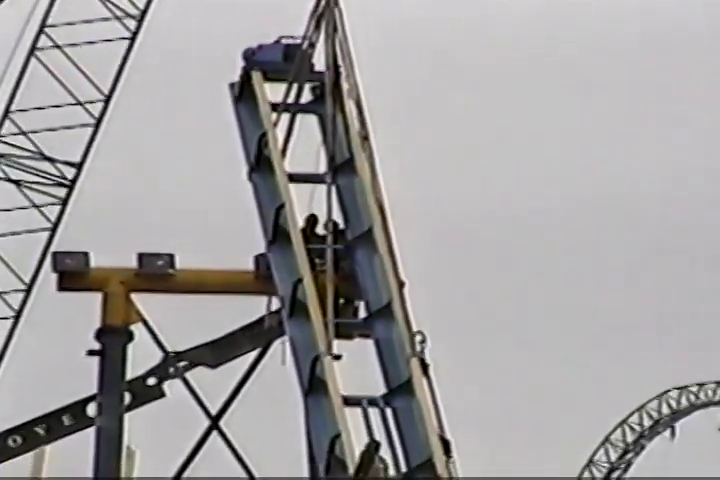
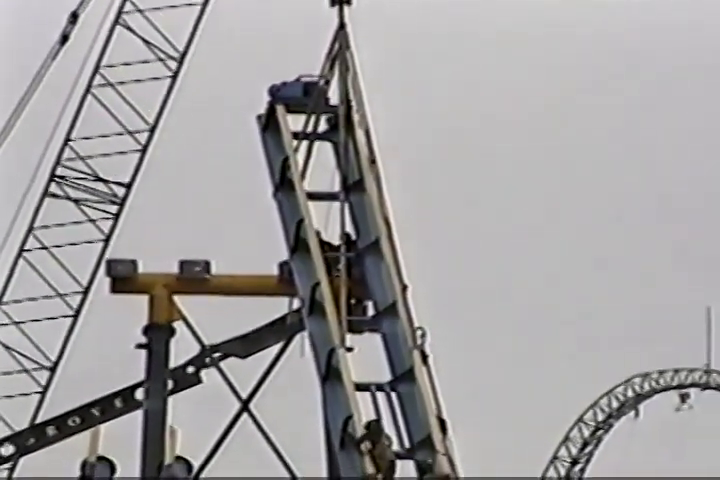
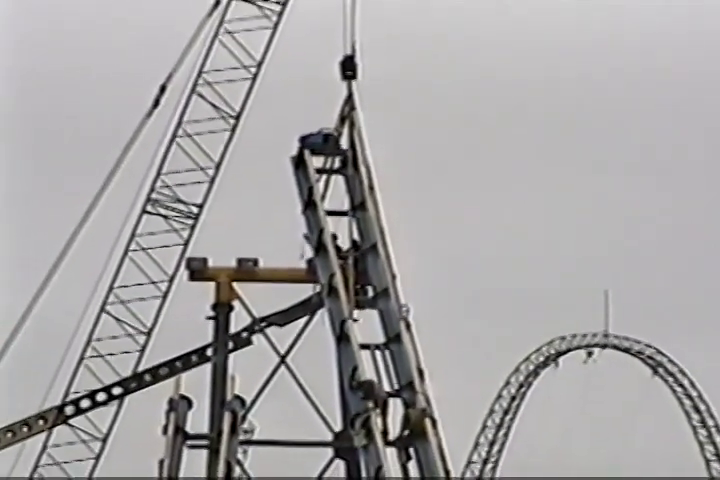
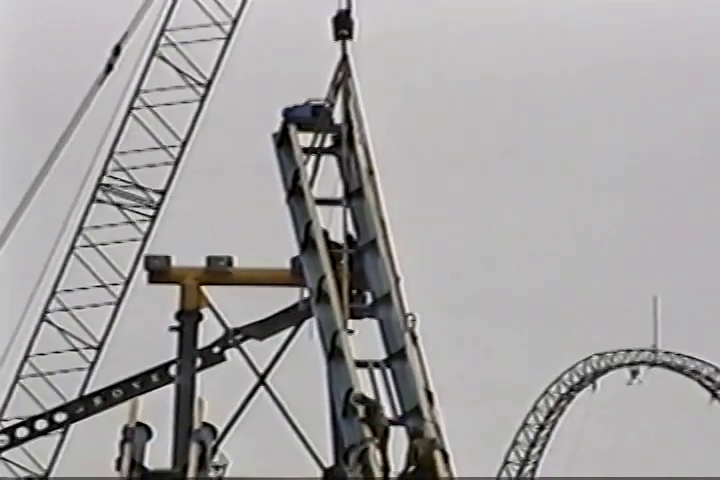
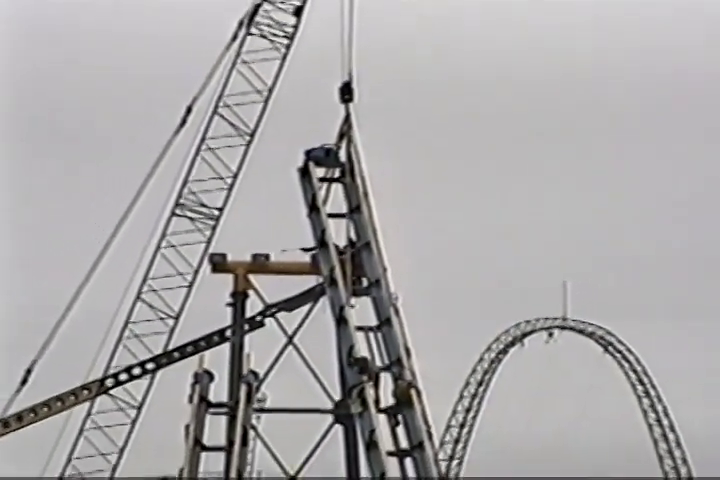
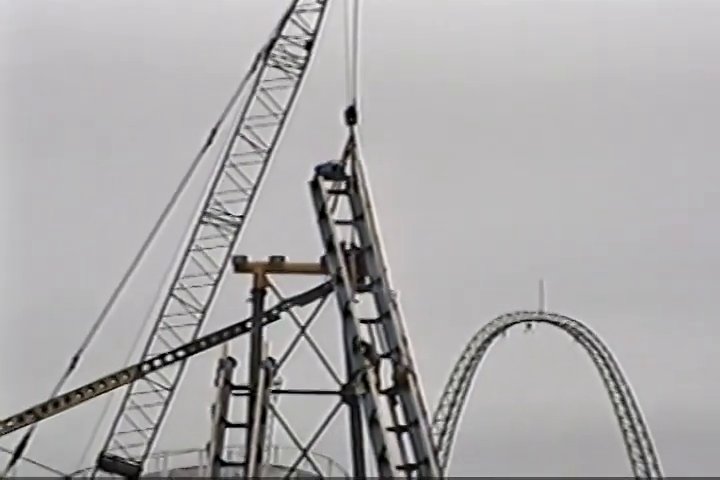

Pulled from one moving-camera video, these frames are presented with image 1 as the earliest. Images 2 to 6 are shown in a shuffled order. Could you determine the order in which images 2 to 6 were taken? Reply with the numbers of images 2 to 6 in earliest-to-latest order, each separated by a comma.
2, 4, 3, 5, 6
